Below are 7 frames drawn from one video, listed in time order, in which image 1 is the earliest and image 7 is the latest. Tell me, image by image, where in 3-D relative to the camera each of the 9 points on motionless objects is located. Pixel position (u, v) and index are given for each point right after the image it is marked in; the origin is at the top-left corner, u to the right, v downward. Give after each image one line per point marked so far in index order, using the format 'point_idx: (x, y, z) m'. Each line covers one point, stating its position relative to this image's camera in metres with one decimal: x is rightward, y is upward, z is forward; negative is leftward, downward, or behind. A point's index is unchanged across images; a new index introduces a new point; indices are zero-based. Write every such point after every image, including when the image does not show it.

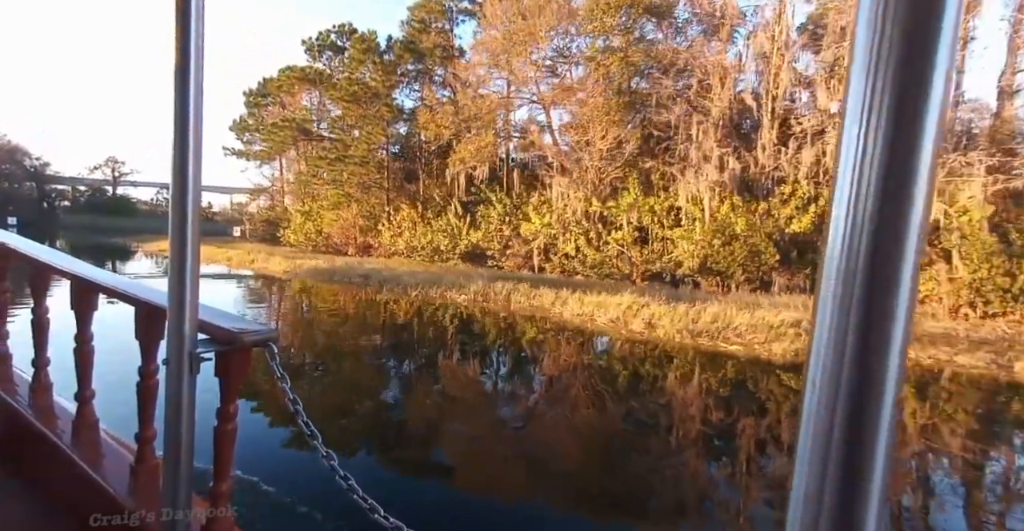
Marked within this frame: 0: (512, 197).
0: (0.0, +0.4, +3.5) m
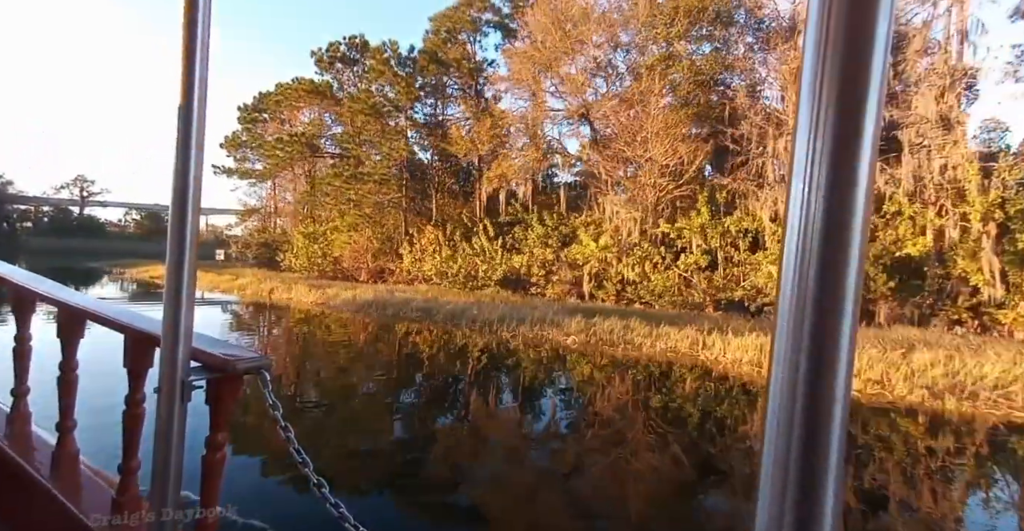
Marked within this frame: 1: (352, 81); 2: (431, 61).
0: (+0.2, +0.3, +3.2) m
1: (-1.1, +1.2, +3.7) m
2: (-0.5, +1.2, +3.4) m
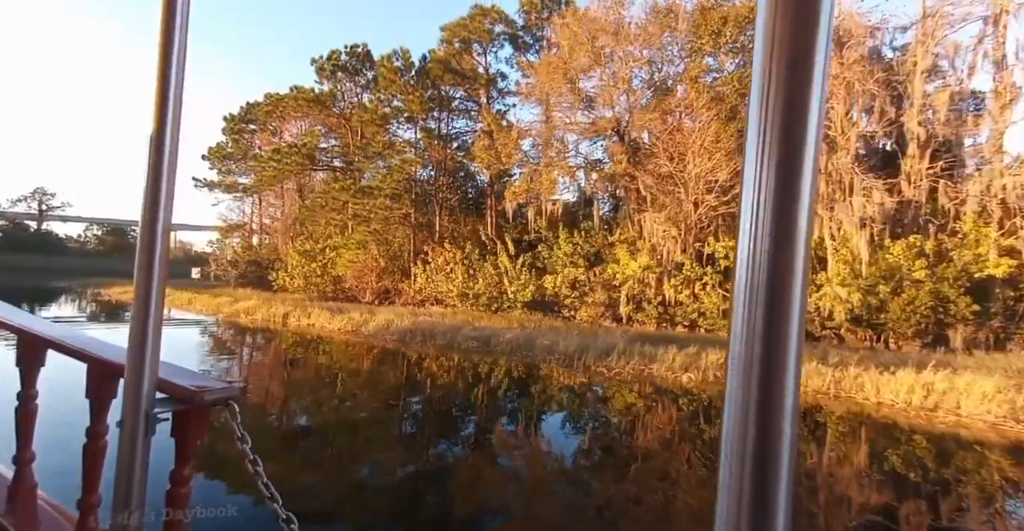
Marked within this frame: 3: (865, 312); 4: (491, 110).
0: (+0.4, +0.1, +3.1) m
1: (-1.0, +1.1, +3.5) m
2: (-0.4, +1.1, +3.3) m
3: (+1.3, -0.2, +2.1) m
4: (-0.1, +0.9, +3.2) m
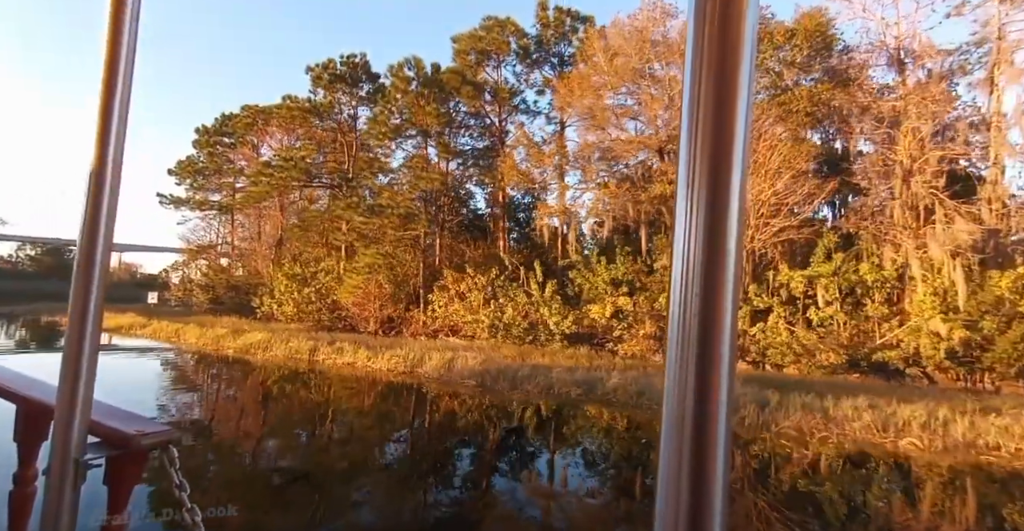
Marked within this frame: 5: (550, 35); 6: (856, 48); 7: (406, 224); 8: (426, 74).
0: (+0.5, 0.0, +2.8) m
1: (-0.9, +0.9, +3.2) m
2: (-0.3, +1.0, +3.0) m
3: (+1.5, -0.3, +1.9) m
4: (+0.1, +0.7, +3.0) m
5: (+0.2, +1.2, +2.9) m
6: (+1.3, +0.8, +2.1) m
7: (-0.6, +0.2, +3.2) m
8: (-0.5, +1.0, +3.1) m
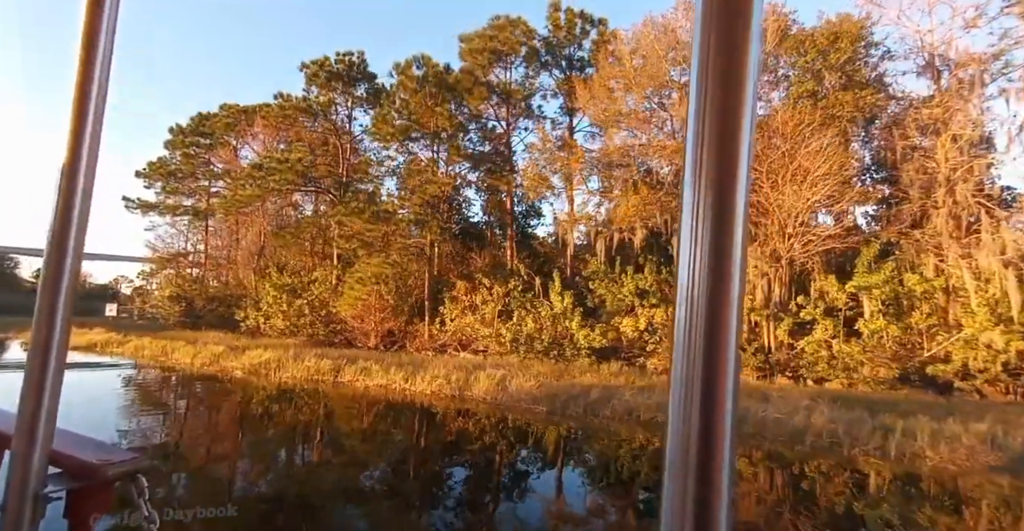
0: (+0.6, 0.0, +2.7) m
1: (-0.8, +0.9, +3.0) m
2: (-0.2, +0.9, +2.9) m
3: (+1.7, -0.3, +1.9) m
4: (+0.1, +0.7, +2.9) m
5: (+0.2, +1.1, +2.8) m
6: (+1.4, +0.8, +2.1) m
7: (-0.5, +0.2, +3.0) m
8: (-0.4, +1.0, +2.9) m
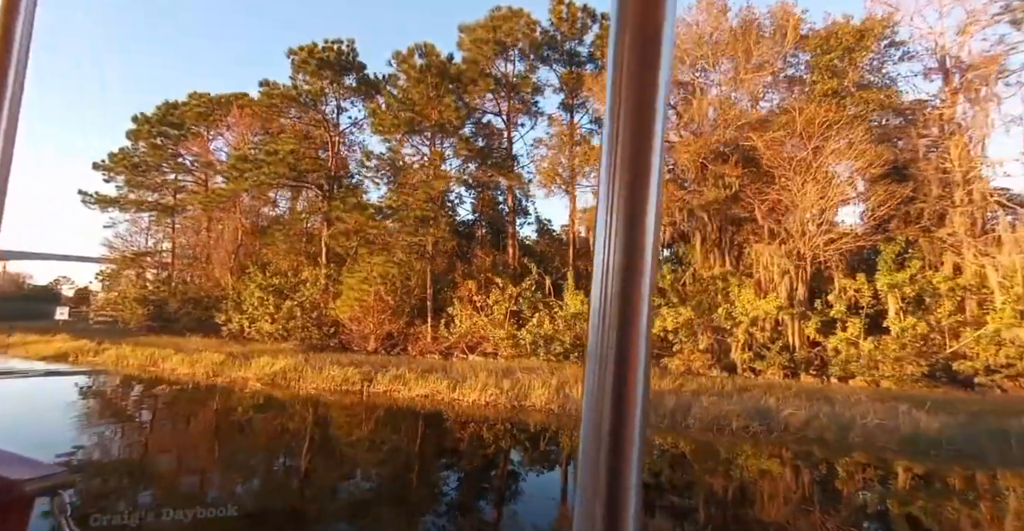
0: (+0.6, 0.0, +2.7) m
1: (-0.8, +0.9, +2.8) m
2: (-0.2, +0.9, +2.8) m
3: (+1.8, -0.3, +1.9) m
4: (+0.1, +0.7, +2.8) m
5: (+0.3, +1.1, +2.7) m
6: (+1.5, +0.8, +2.1) m
7: (-0.5, +0.2, +2.8) m
8: (-0.4, +1.0, +2.8) m
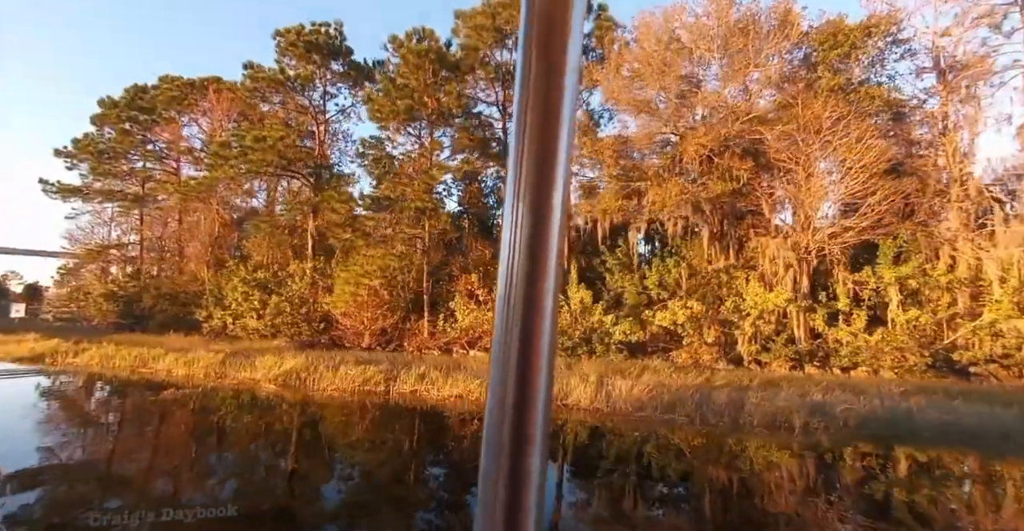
0: (+0.6, 0.0, +2.7) m
1: (-0.8, +0.9, +2.7) m
2: (-0.2, +1.0, +2.7) m
3: (+1.8, -0.3, +2.0) m
4: (+0.1, +0.7, +2.7) m
5: (+0.3, +1.2, +2.7) m
6: (+1.5, +0.8, +2.1) m
7: (-0.5, +0.2, +2.8) m
8: (-0.4, +1.0, +2.7) m
